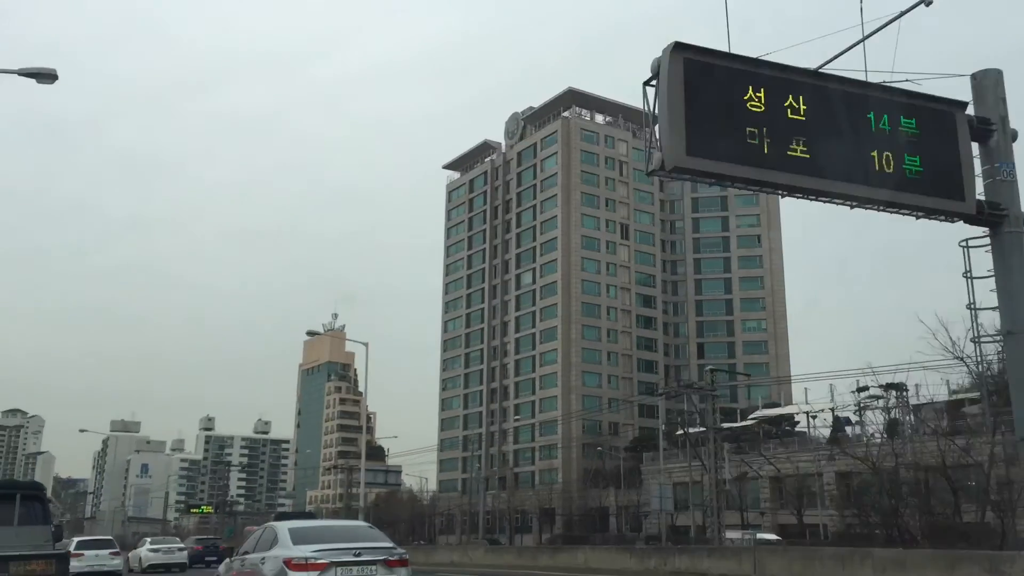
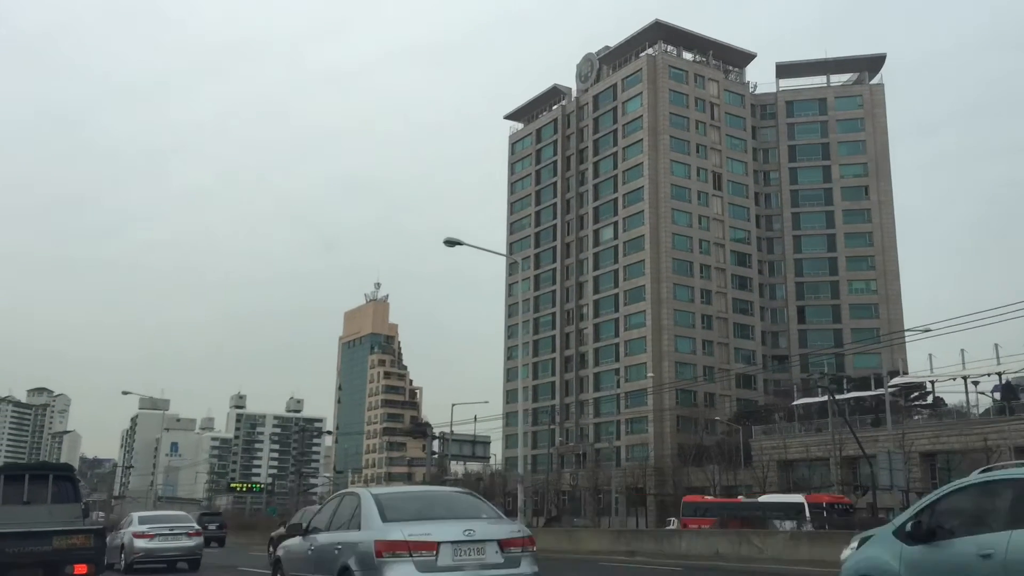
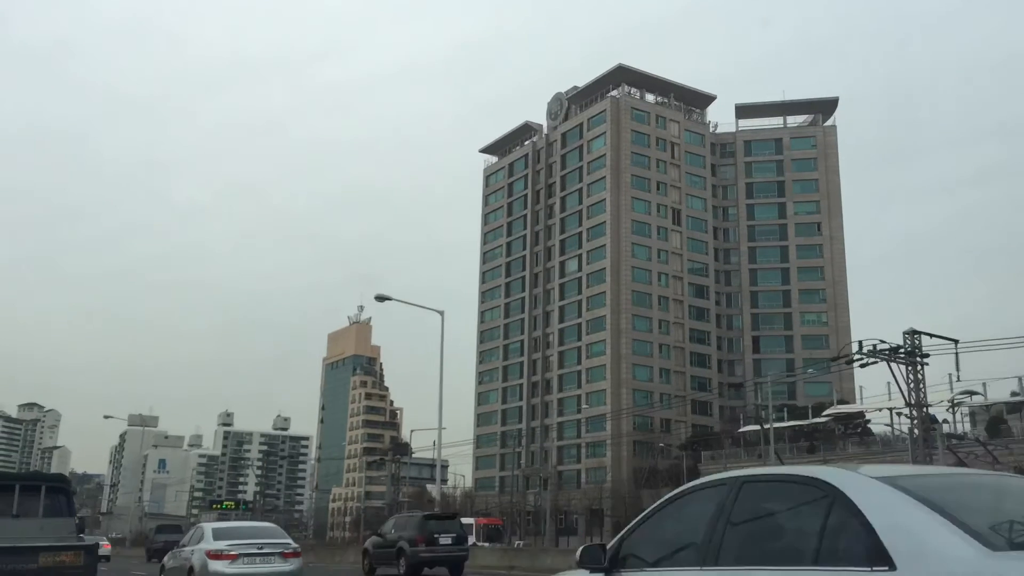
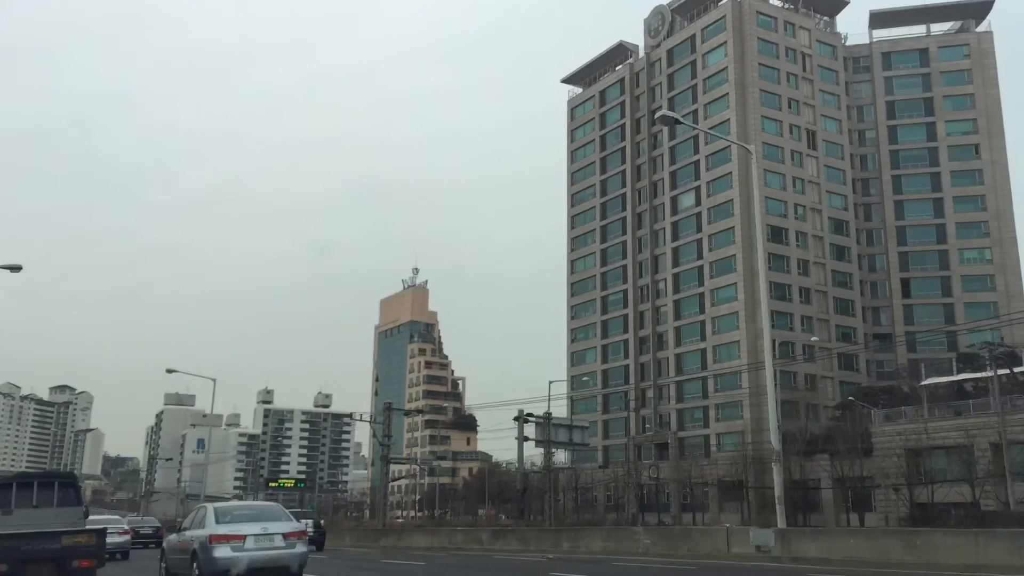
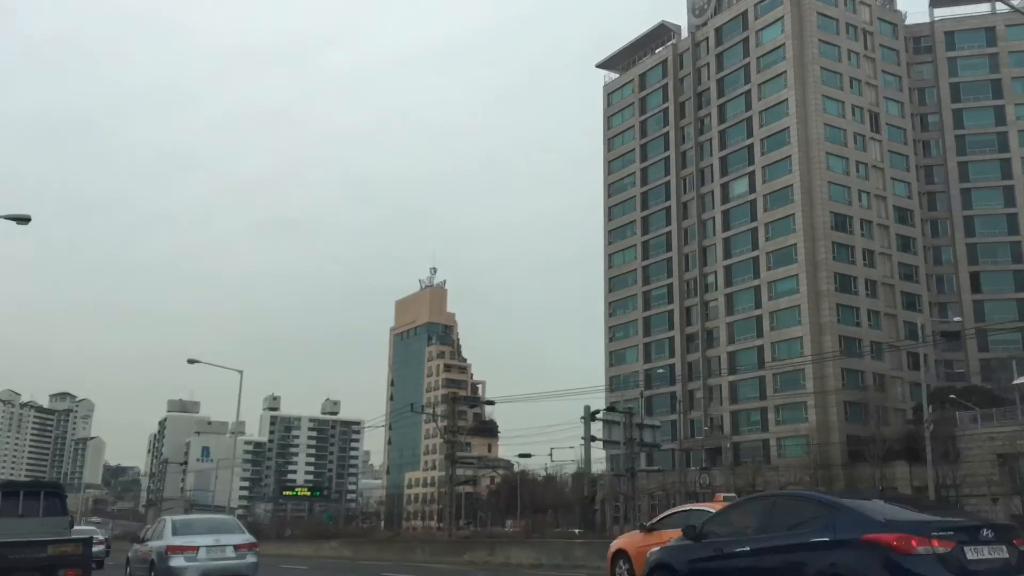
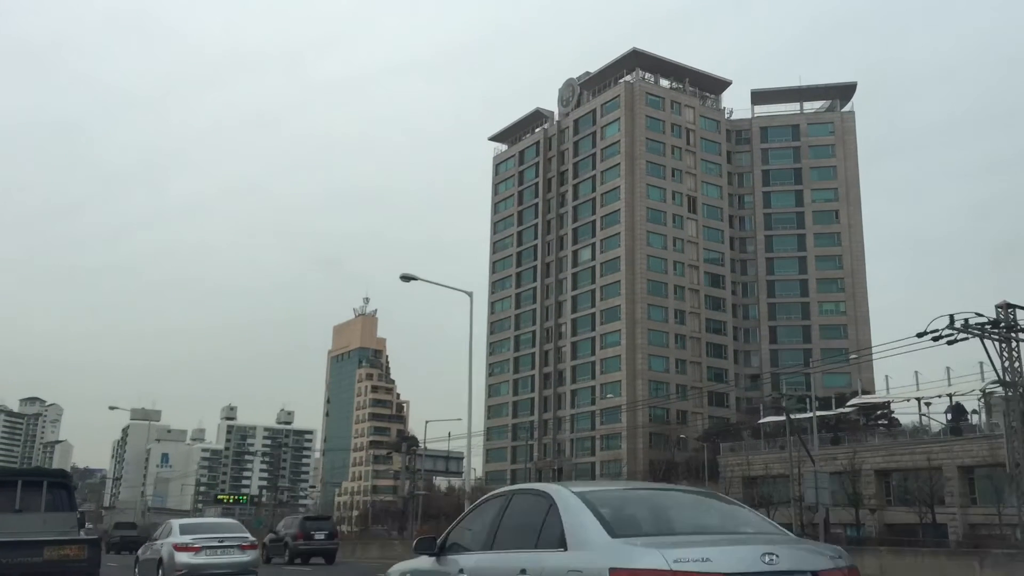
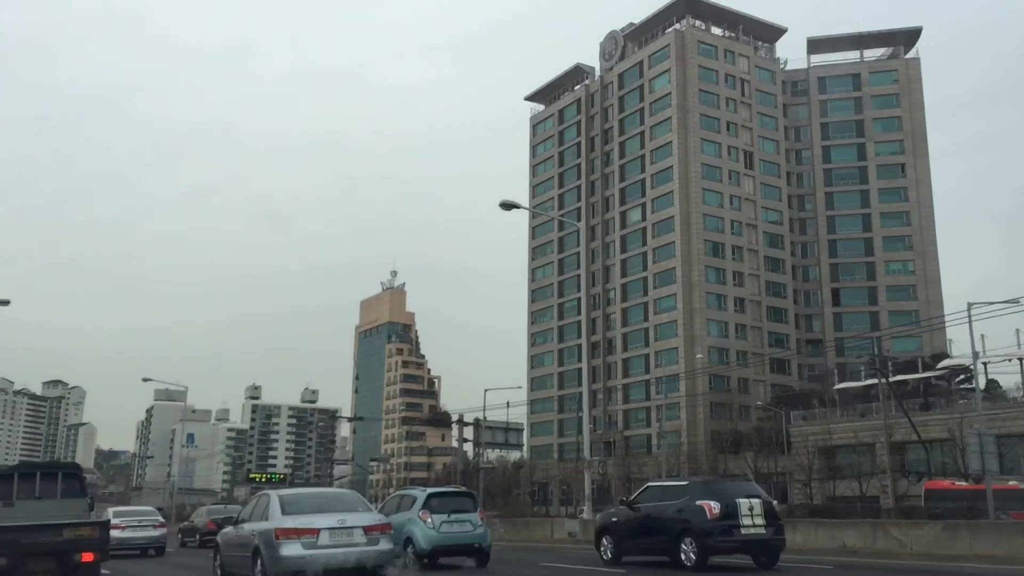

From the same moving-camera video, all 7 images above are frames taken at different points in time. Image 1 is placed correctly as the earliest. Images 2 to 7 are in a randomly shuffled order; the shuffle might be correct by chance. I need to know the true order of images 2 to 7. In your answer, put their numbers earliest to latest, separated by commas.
3, 6, 2, 7, 4, 5
